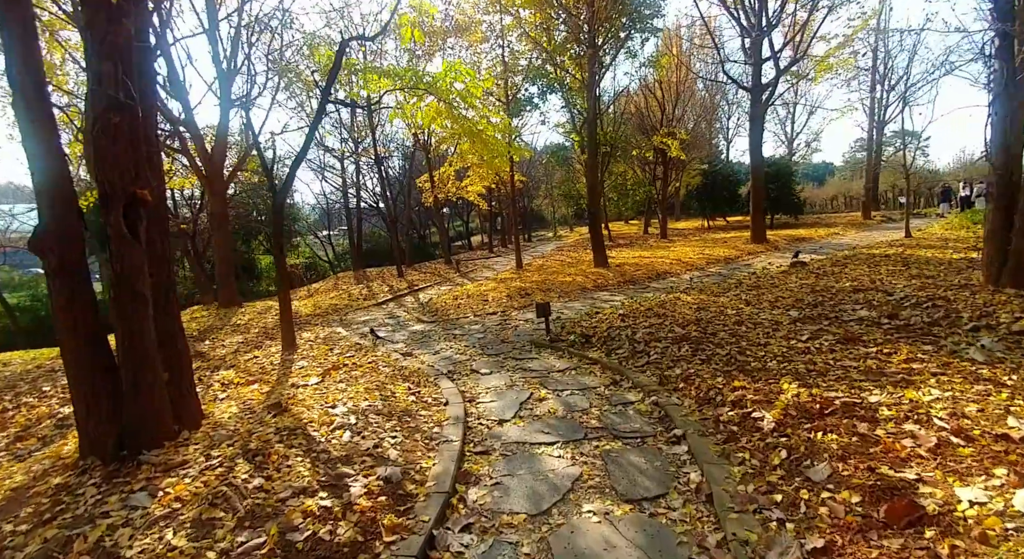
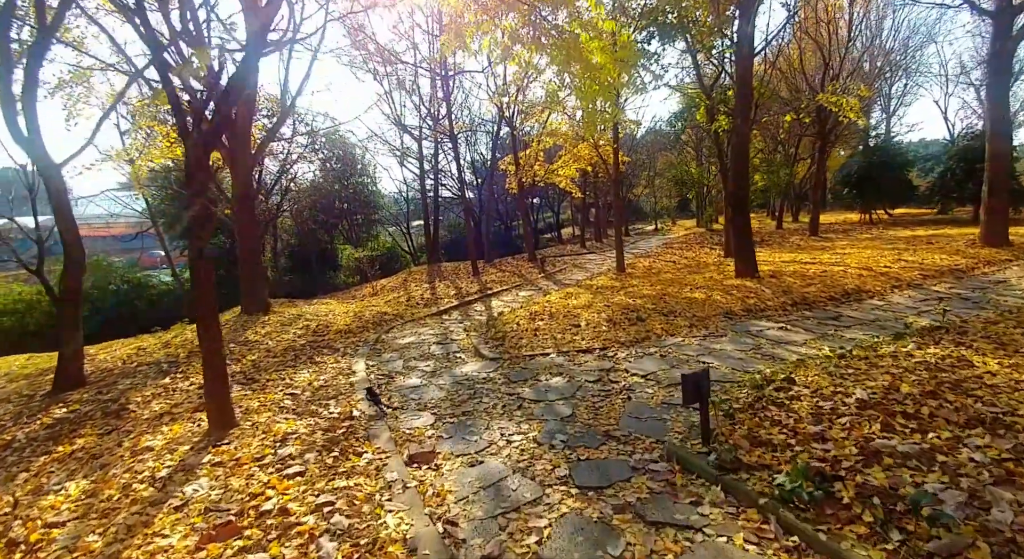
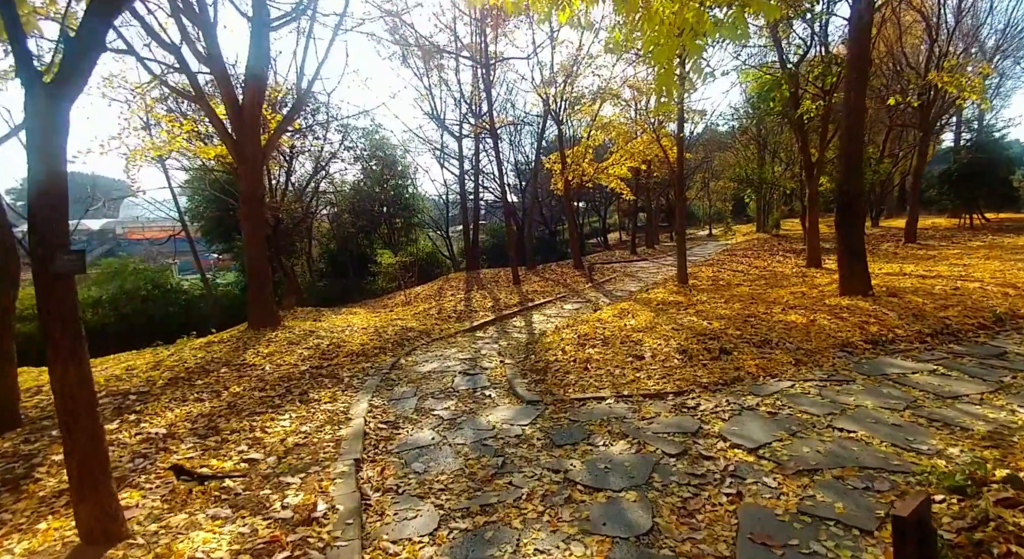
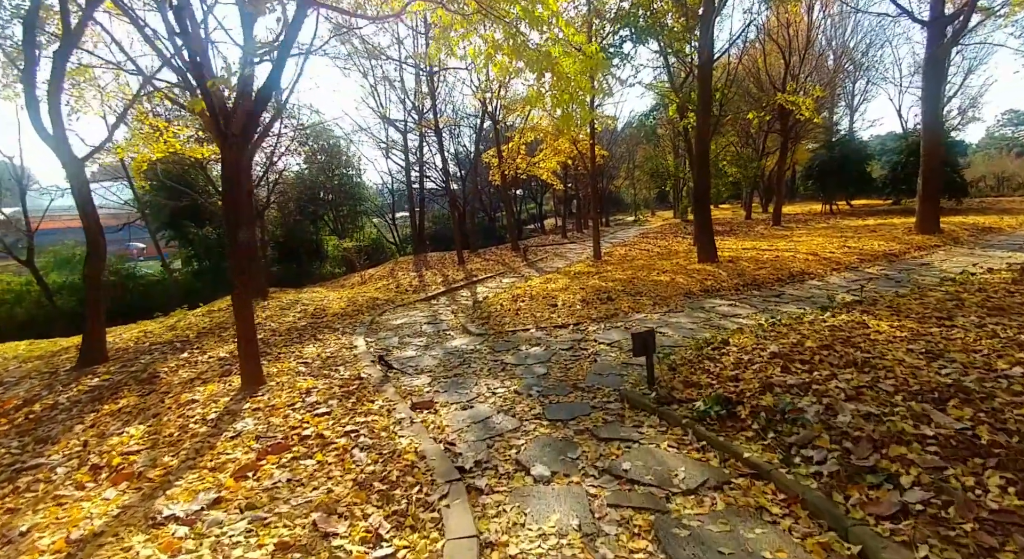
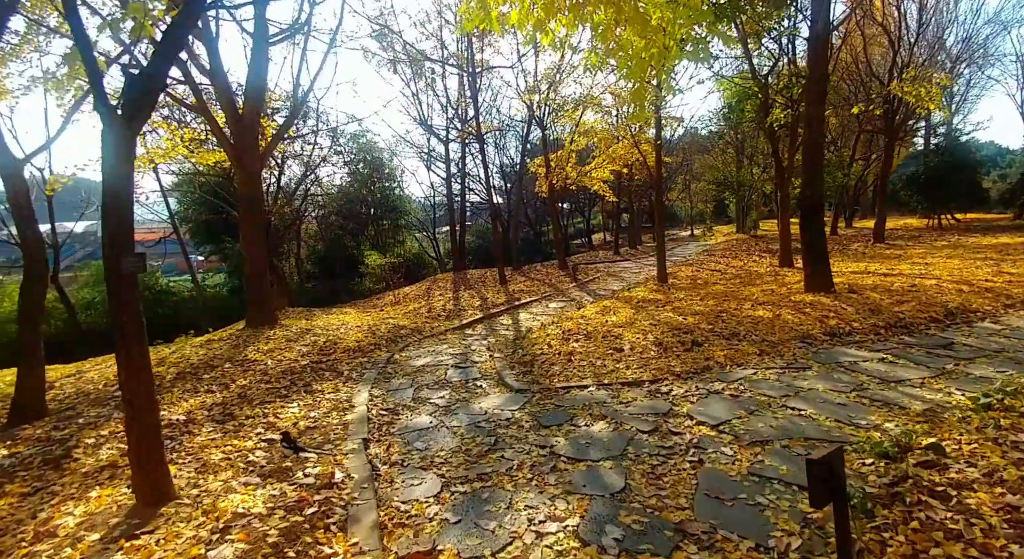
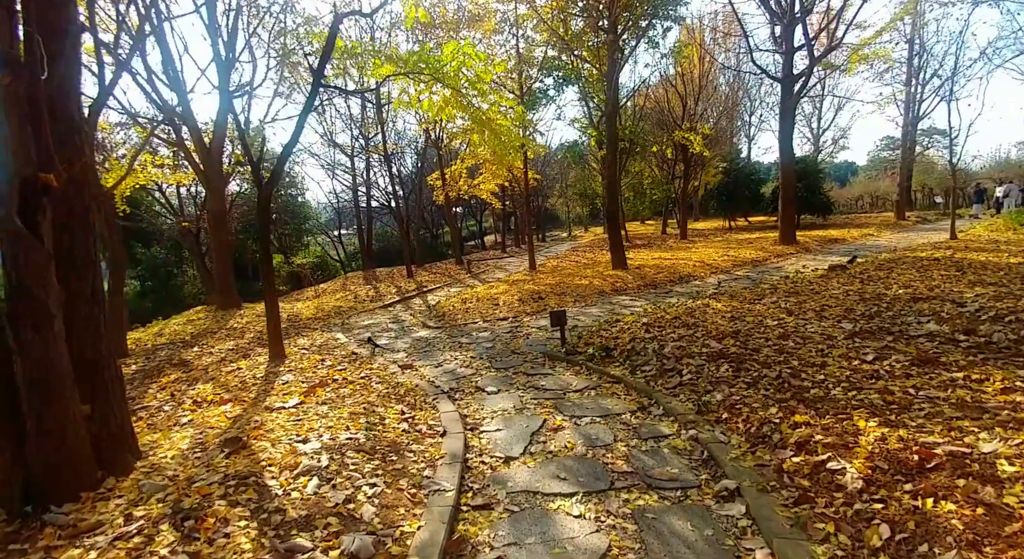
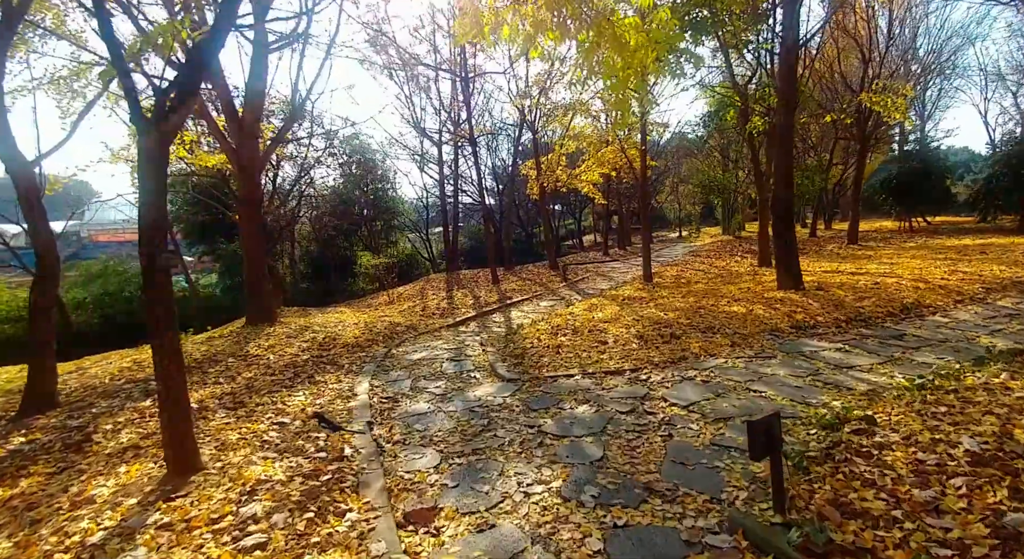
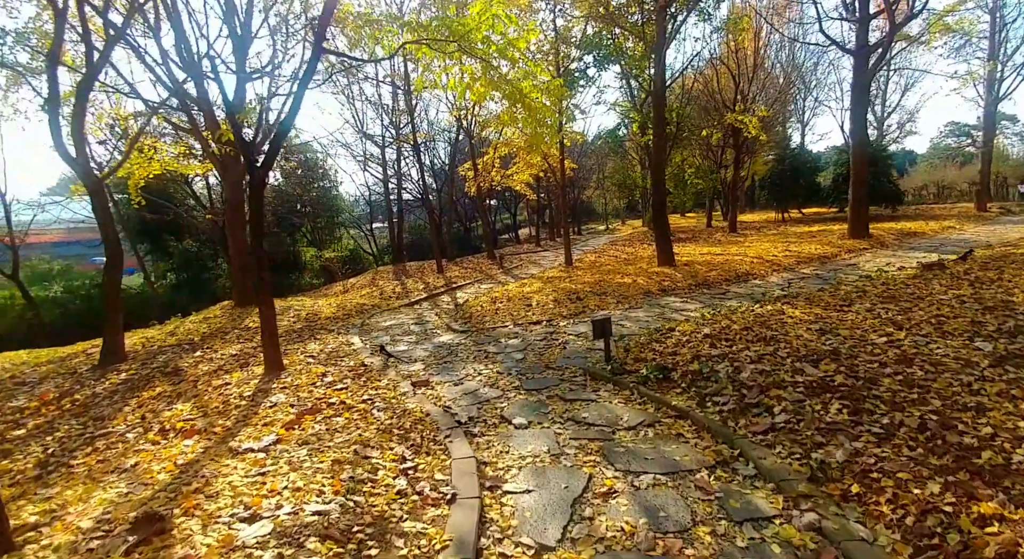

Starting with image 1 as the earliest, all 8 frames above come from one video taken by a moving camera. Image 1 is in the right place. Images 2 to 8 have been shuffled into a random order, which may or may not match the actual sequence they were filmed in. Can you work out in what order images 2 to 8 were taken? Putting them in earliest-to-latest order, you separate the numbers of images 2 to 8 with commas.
6, 8, 4, 2, 7, 5, 3
